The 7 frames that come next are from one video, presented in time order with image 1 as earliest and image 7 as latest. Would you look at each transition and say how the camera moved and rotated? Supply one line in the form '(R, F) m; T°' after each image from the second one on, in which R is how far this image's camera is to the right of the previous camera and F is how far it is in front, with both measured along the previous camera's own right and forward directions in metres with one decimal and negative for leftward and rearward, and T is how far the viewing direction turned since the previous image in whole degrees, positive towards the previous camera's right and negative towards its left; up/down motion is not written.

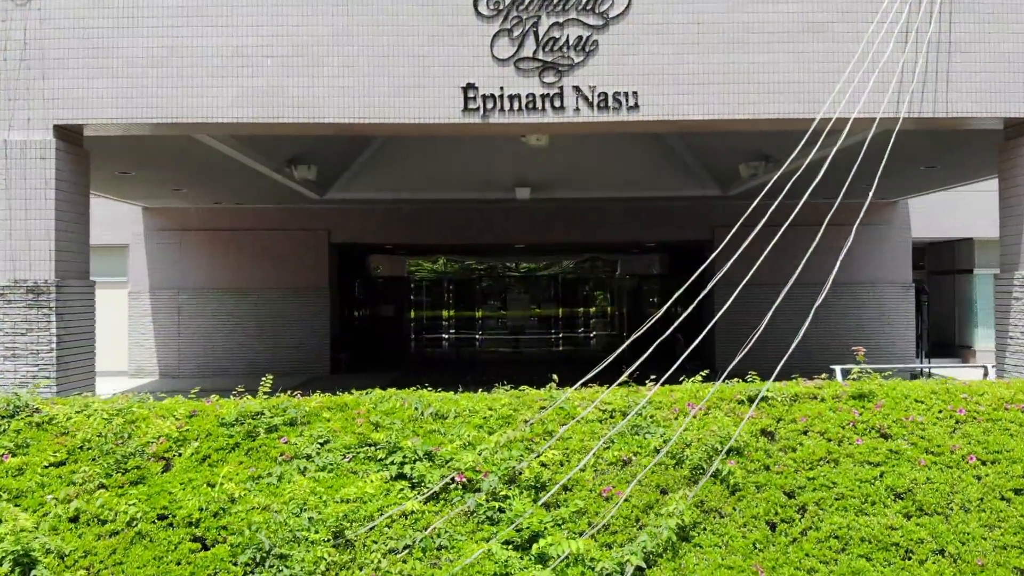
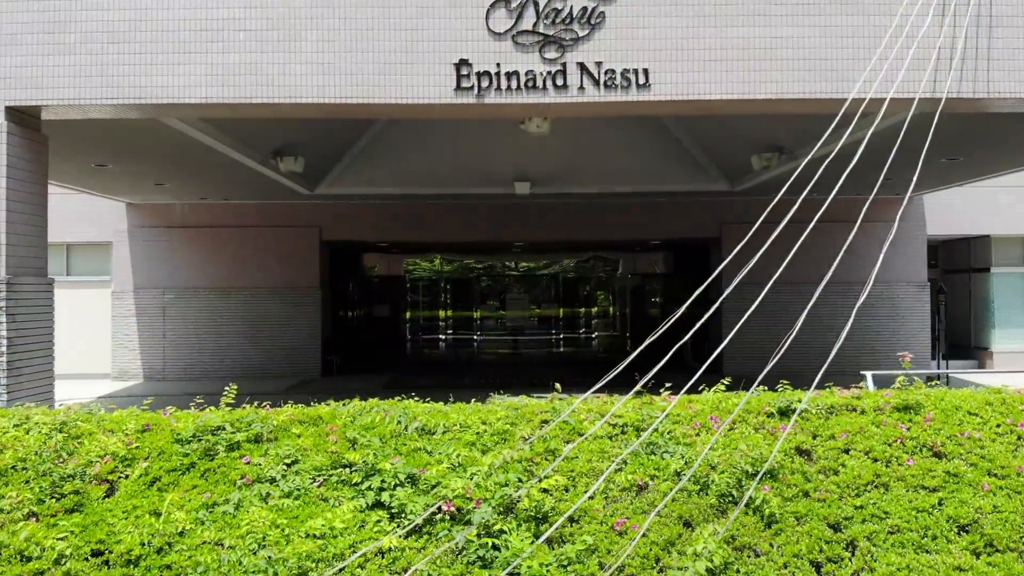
(0.0, +0.7) m; 0°
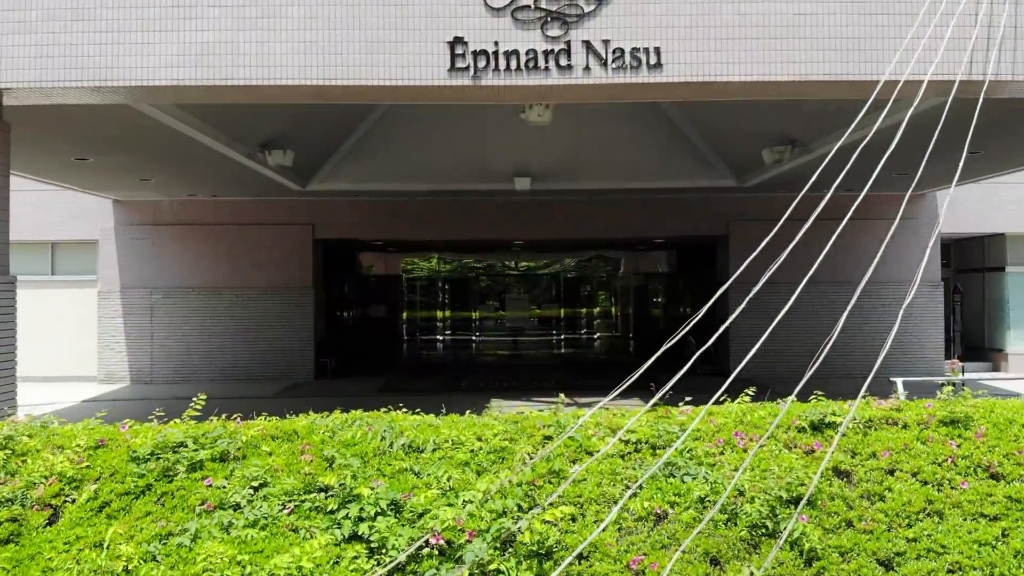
(0.0, +0.5) m; 0°
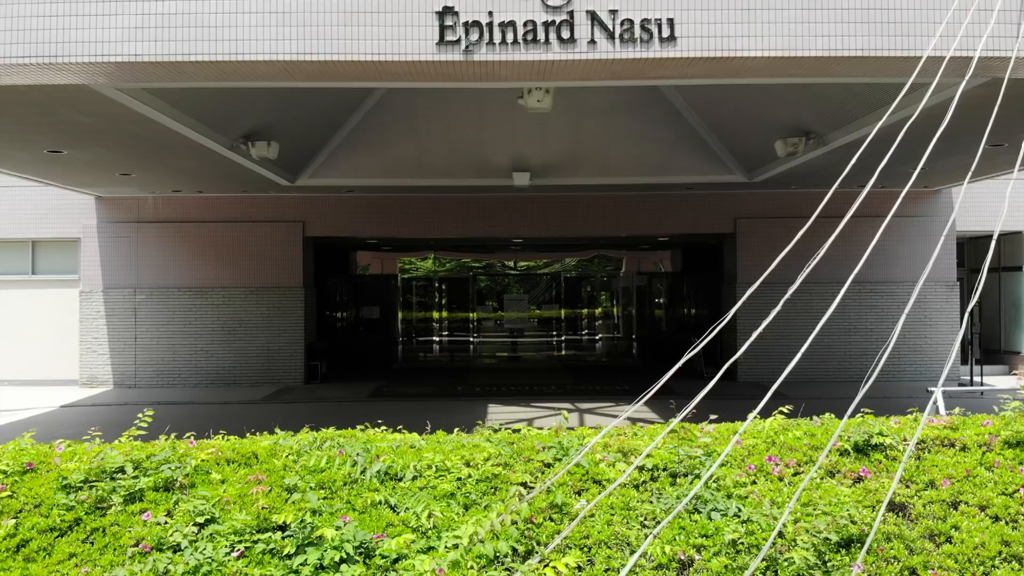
(0.0, +0.6) m; 0°
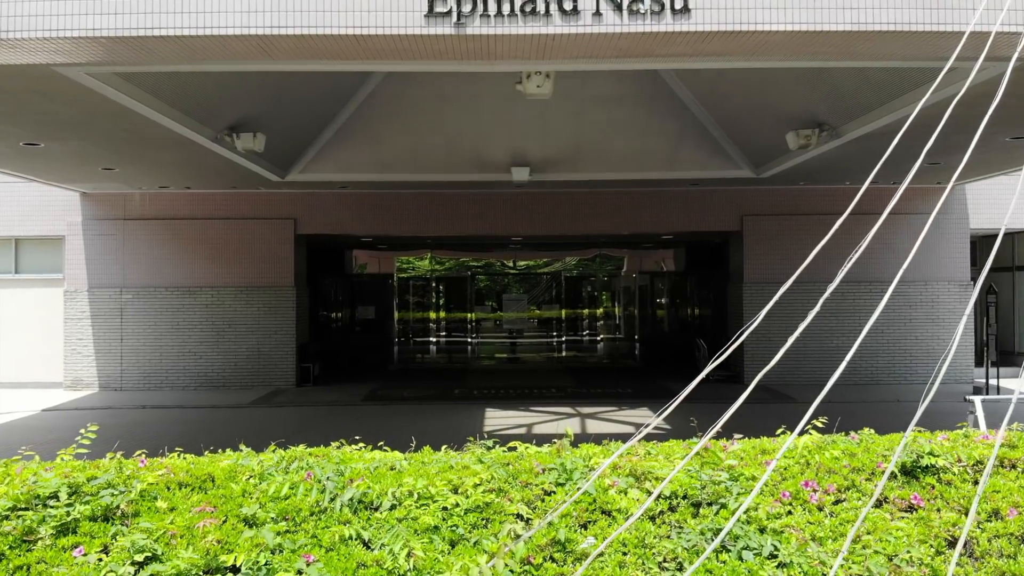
(0.0, +0.5) m; 0°
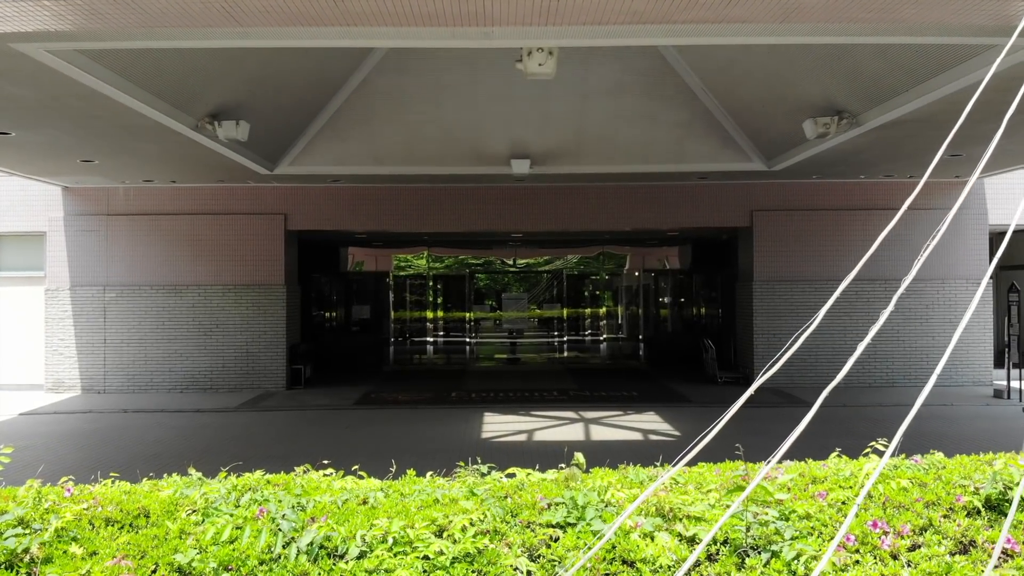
(0.0, +0.6) m; 0°
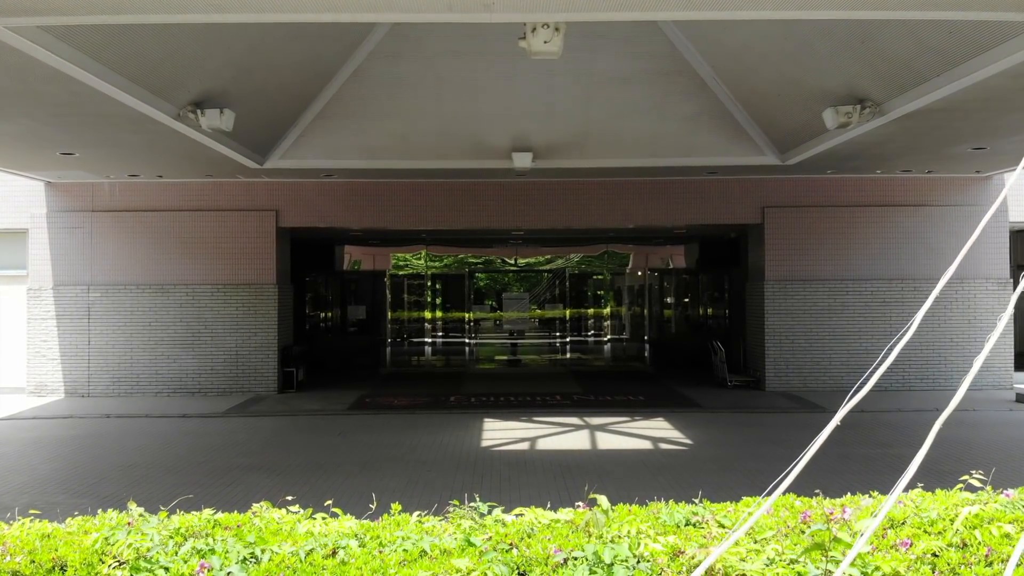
(0.0, +0.5) m; 0°
